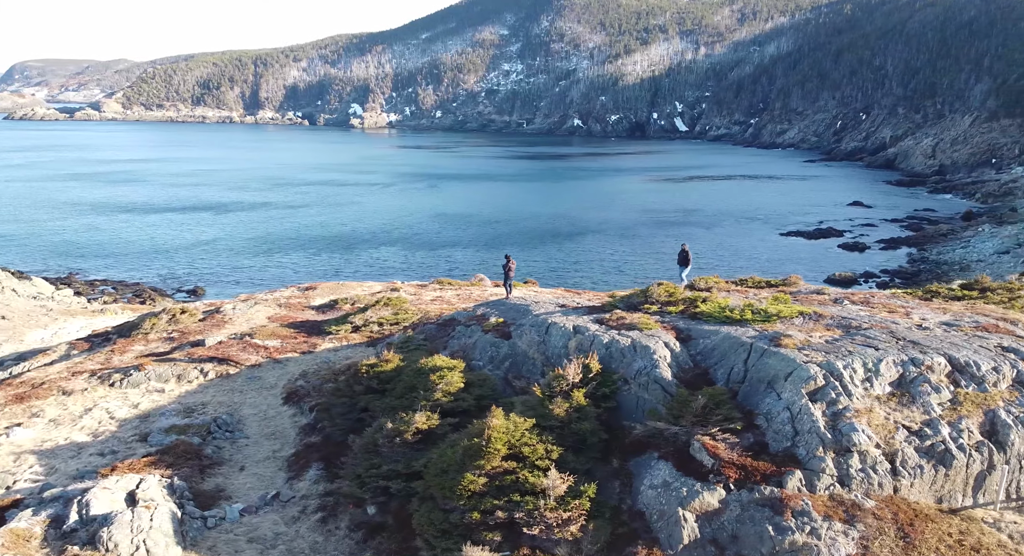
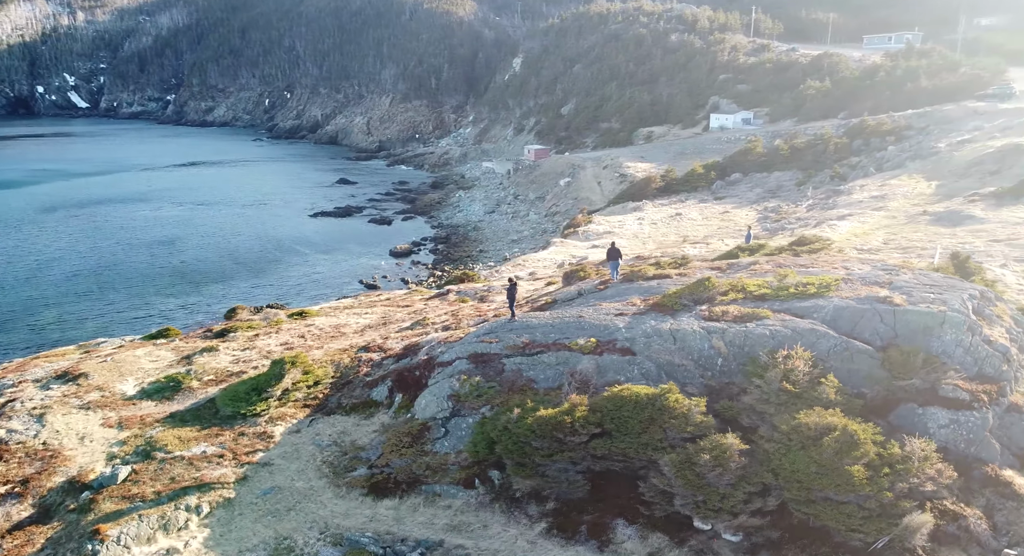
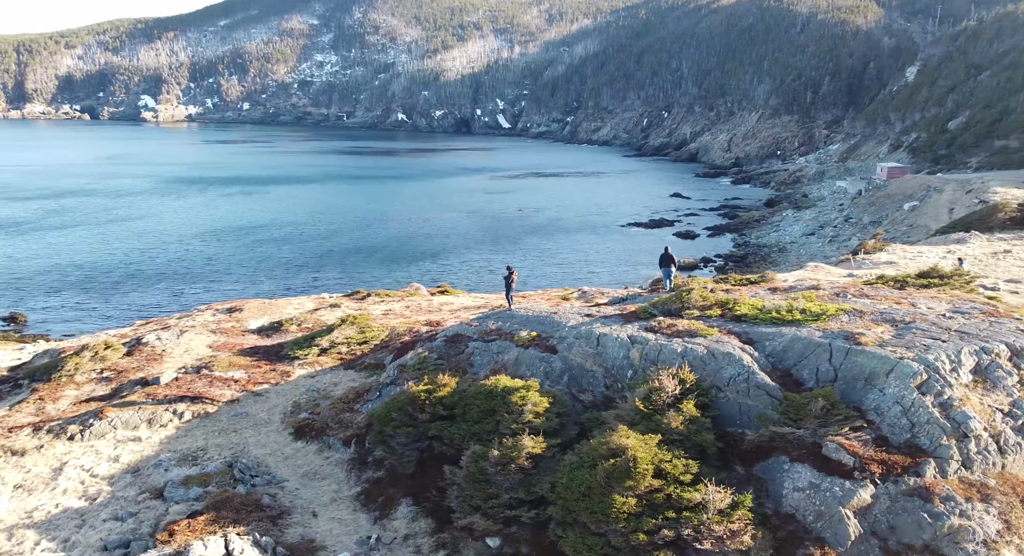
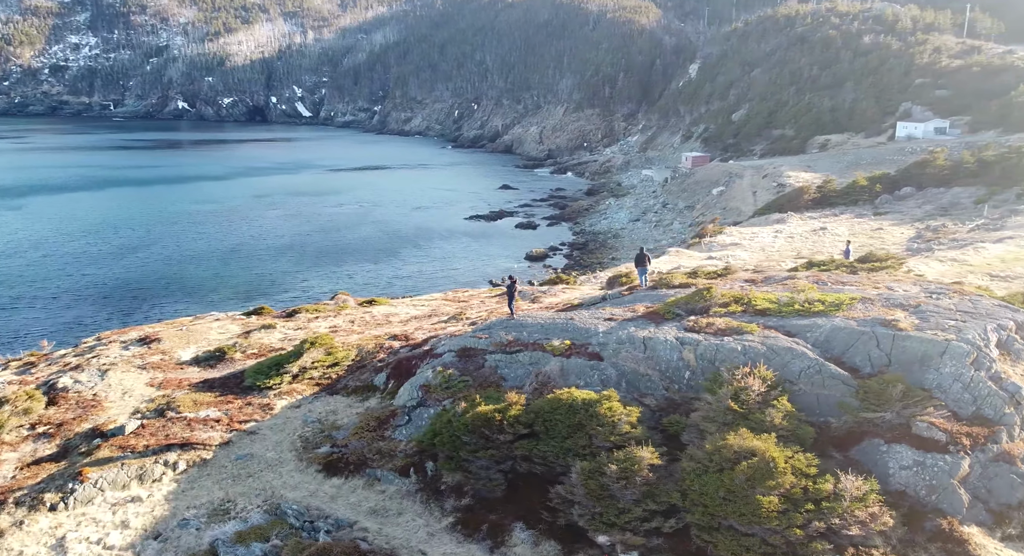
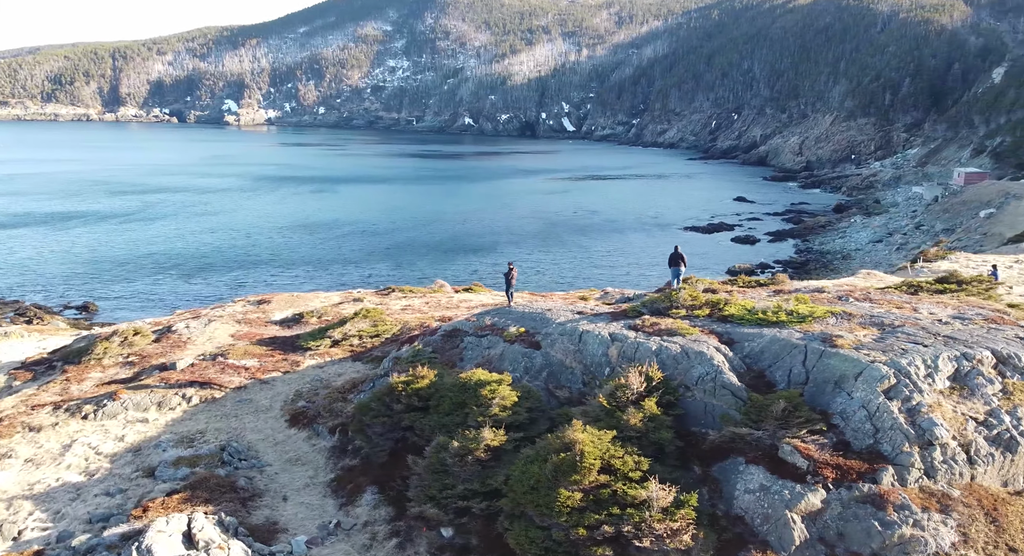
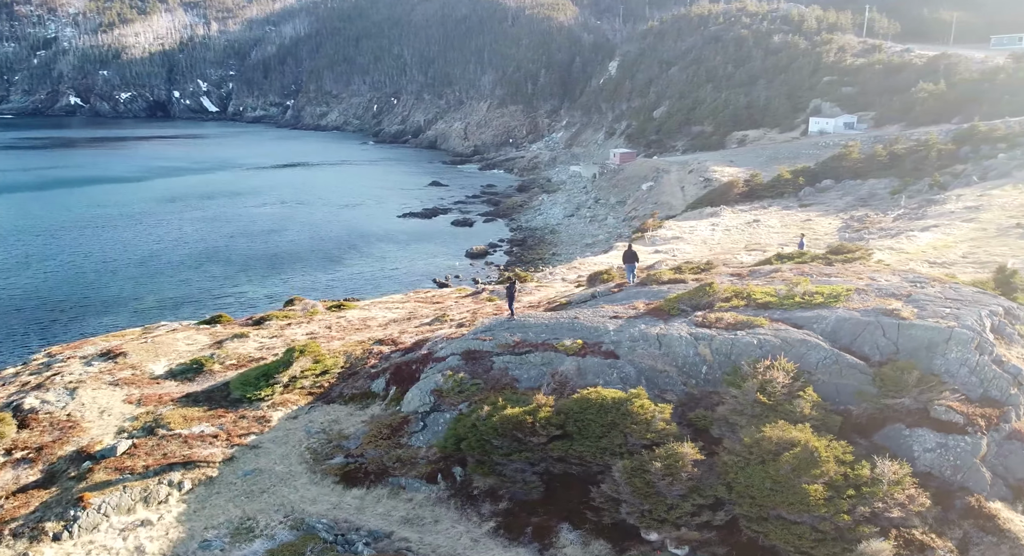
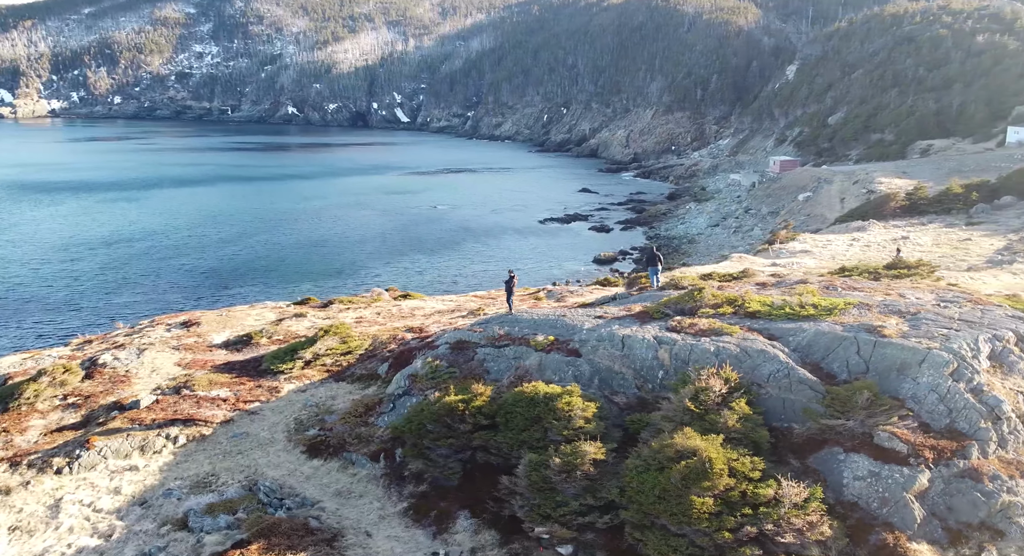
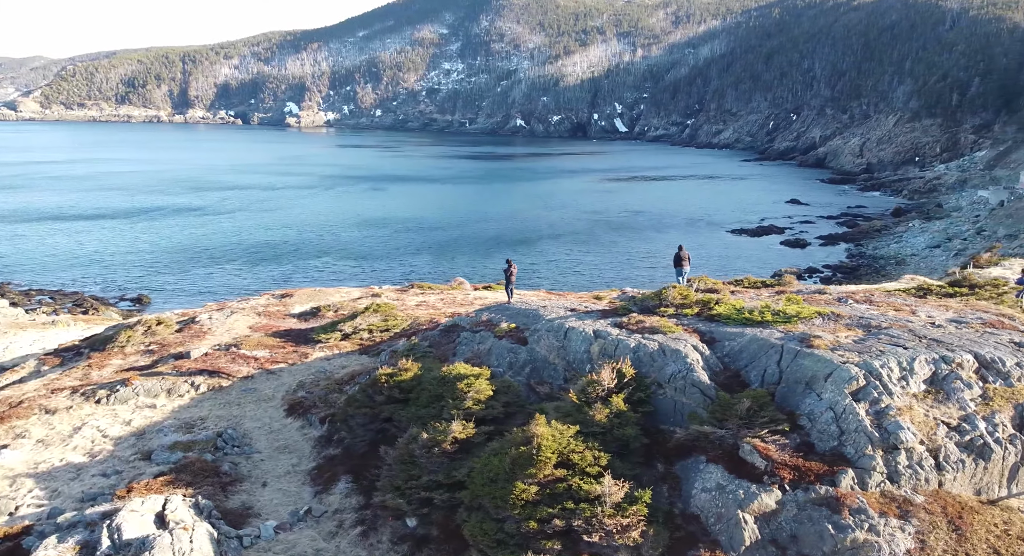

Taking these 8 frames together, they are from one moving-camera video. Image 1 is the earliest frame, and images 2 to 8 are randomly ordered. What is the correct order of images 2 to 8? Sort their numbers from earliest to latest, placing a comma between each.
8, 5, 3, 7, 4, 6, 2
